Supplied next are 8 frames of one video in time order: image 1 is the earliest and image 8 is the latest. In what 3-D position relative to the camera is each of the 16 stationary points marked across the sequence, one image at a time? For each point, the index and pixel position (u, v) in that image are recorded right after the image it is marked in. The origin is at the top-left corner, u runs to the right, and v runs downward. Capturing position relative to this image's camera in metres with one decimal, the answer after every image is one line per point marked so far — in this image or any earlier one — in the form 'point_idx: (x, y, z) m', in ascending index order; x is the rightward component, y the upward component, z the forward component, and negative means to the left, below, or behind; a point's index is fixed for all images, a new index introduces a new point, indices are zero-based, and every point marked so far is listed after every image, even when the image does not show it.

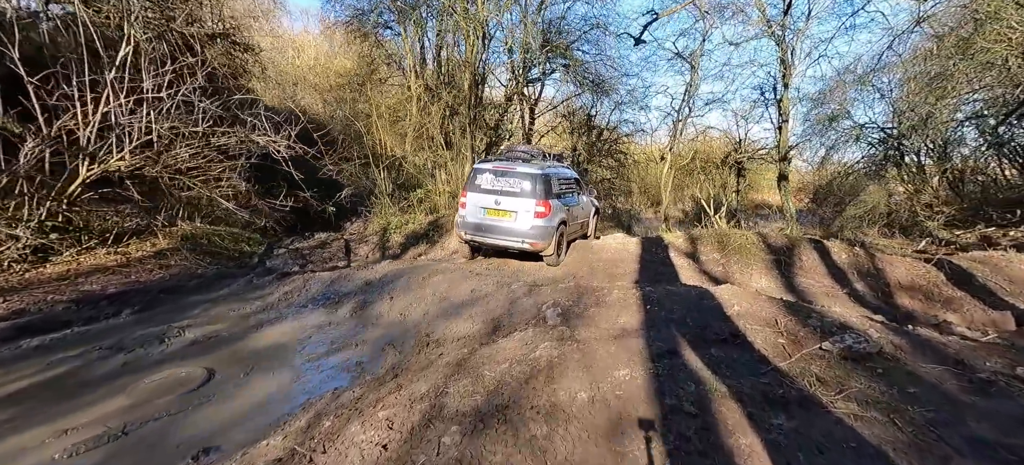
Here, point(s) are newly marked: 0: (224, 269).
0: (-4.3, -0.5, +6.1) m
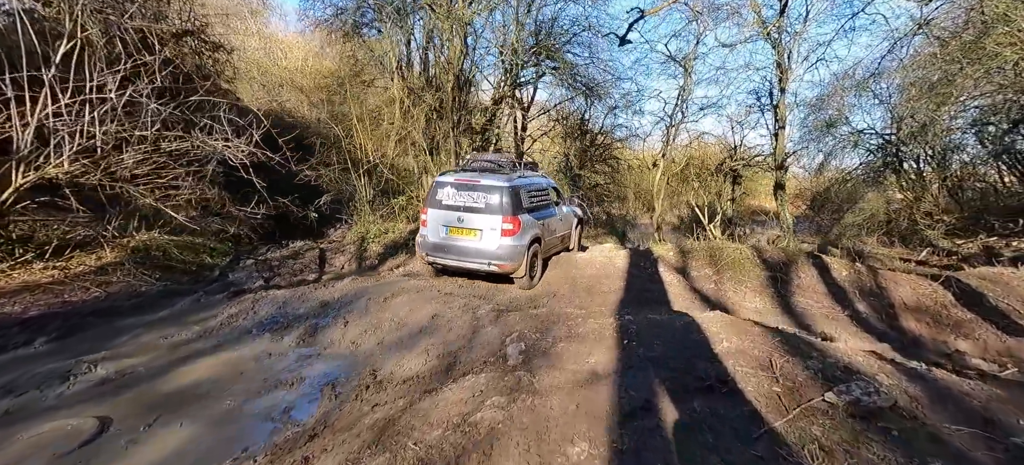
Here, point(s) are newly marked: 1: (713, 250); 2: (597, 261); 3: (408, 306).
0: (-4.7, -0.7, +5.6) m
1: (+3.4, -0.4, +7.0) m
2: (+1.4, -0.6, +6.9) m
3: (-1.1, -0.8, +4.4) m
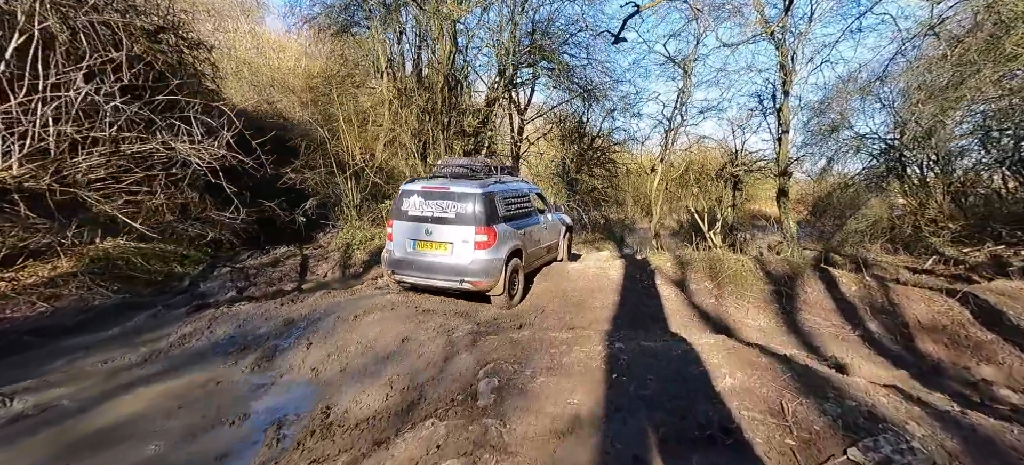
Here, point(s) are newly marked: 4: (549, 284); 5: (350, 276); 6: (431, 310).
0: (-4.8, -0.8, +5.2) m
1: (+3.2, -0.5, +6.6) m
2: (+1.3, -0.7, +6.5) m
3: (-1.3, -0.9, +4.0) m
4: (+0.6, -0.8, +6.3) m
5: (-3.3, -0.9, +8.3) m
6: (-0.9, -0.9, +4.6) m
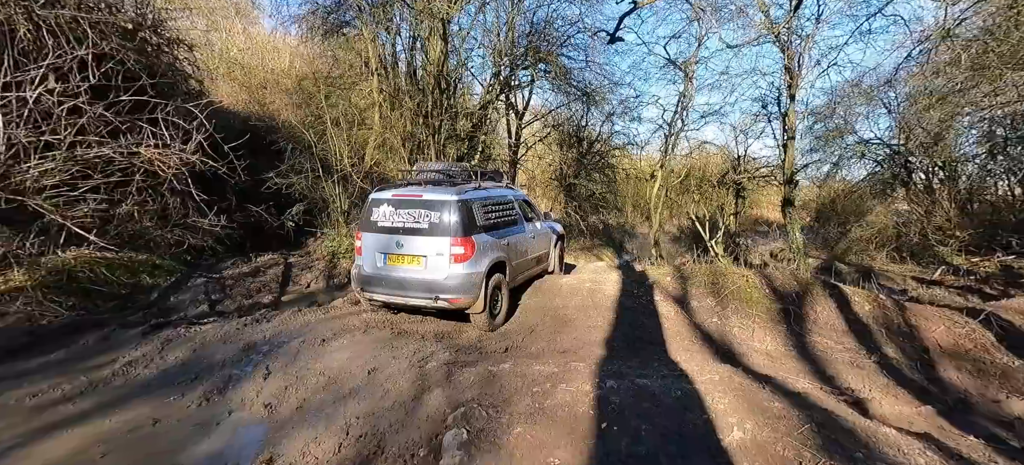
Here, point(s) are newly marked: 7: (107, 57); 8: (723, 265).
0: (-5.0, -1.0, +4.8) m
1: (+3.1, -0.7, +6.2) m
2: (+1.1, -0.9, +6.1) m
3: (-1.5, -1.1, +3.6) m
4: (+0.4, -1.0, +5.9) m
5: (-3.4, -1.1, +7.9) m
6: (-1.1, -1.0, +4.2) m
7: (-6.5, +2.8, +6.6) m
8: (+3.7, -0.6, +7.1) m
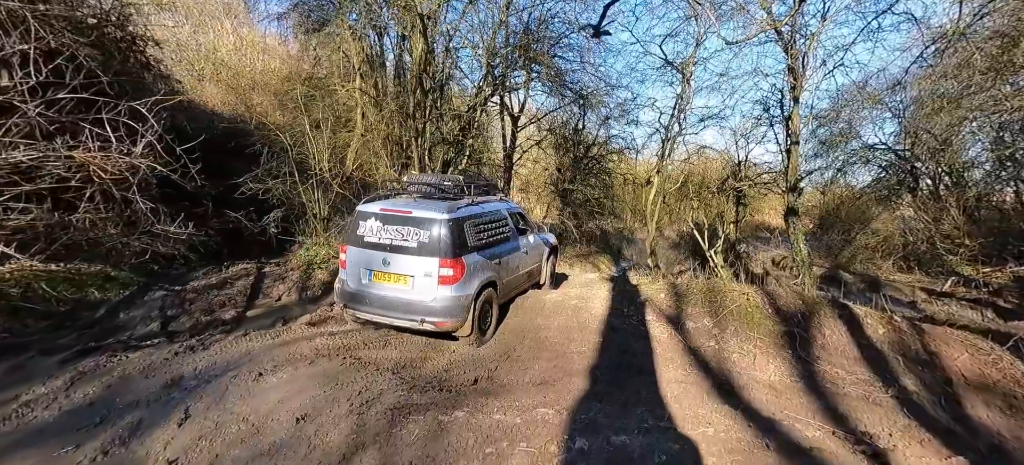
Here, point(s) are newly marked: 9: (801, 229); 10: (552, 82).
0: (-5.3, -1.1, +4.3) m
1: (+2.8, -0.9, +5.7) m
2: (+0.8, -1.1, +5.6) m
3: (-1.8, -1.2, +3.1) m
4: (+0.1, -1.2, +5.4) m
5: (-3.7, -1.2, +7.4) m
6: (-1.4, -1.2, +3.7) m
7: (-6.8, +2.7, +6.1) m
8: (+3.4, -0.8, +6.6) m
9: (+5.4, +0.1, +7.7) m
10: (+1.2, +4.6, +12.4) m
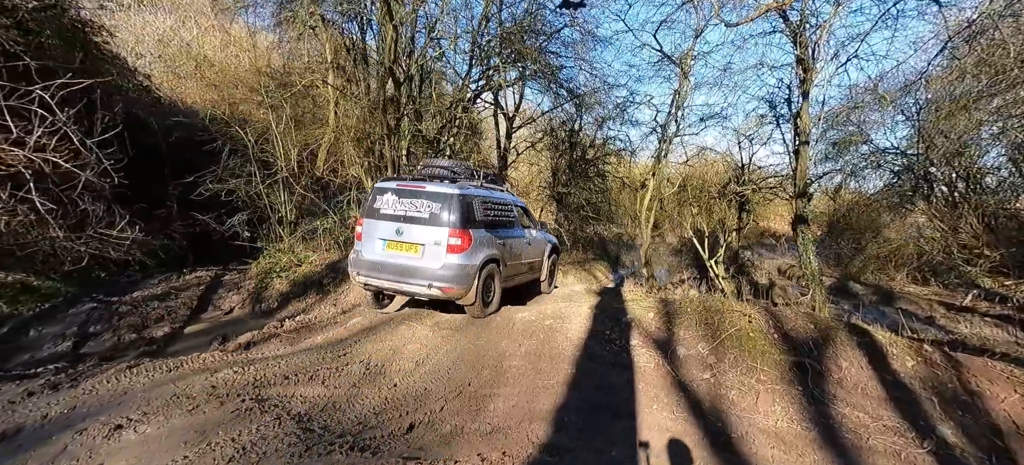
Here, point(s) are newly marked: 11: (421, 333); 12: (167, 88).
0: (-5.7, -1.2, +3.6) m
1: (+2.4, -1.0, +4.9) m
2: (+0.4, -1.2, +4.8) m
3: (-2.2, -1.3, +2.4) m
4: (-0.3, -1.3, +4.6) m
5: (-4.1, -1.3, +6.7) m
6: (-1.8, -1.3, +2.9) m
7: (-7.2, +2.6, +5.4) m
8: (+3.0, -0.9, +5.8) m
9: (+5.0, -0.1, +6.9) m
10: (+0.9, +4.4, +11.7) m
11: (-1.1, -1.2, +4.8) m
12: (-10.8, +4.5, +12.7) m
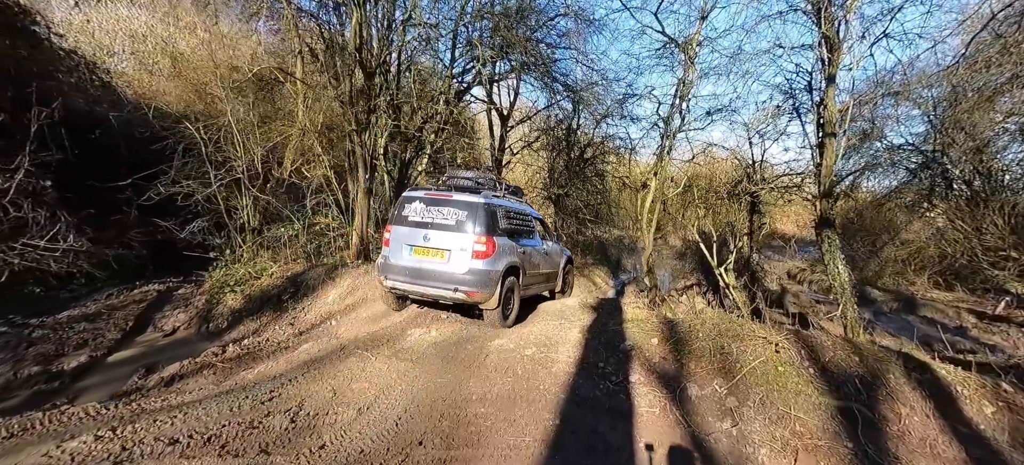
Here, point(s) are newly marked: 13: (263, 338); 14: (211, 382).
0: (-6.0, -1.3, +2.7) m
1: (+2.1, -1.1, +4.0) m
2: (+0.1, -1.3, +3.9) m
3: (-2.5, -1.4, +1.5) m
4: (-0.6, -1.4, +3.7) m
5: (-4.4, -1.5, +5.8) m
6: (-2.1, -1.4, +2.1) m
7: (-7.5, +2.5, +4.6) m
8: (+2.7, -1.0, +4.9) m
9: (+4.8, -0.2, +6.0) m
10: (+0.6, +4.3, +10.8) m
11: (-1.3, -1.3, +4.0) m
12: (-11.1, +4.3, +11.9) m
13: (-3.5, -1.4, +5.6) m
14: (-3.1, -1.5, +4.2) m
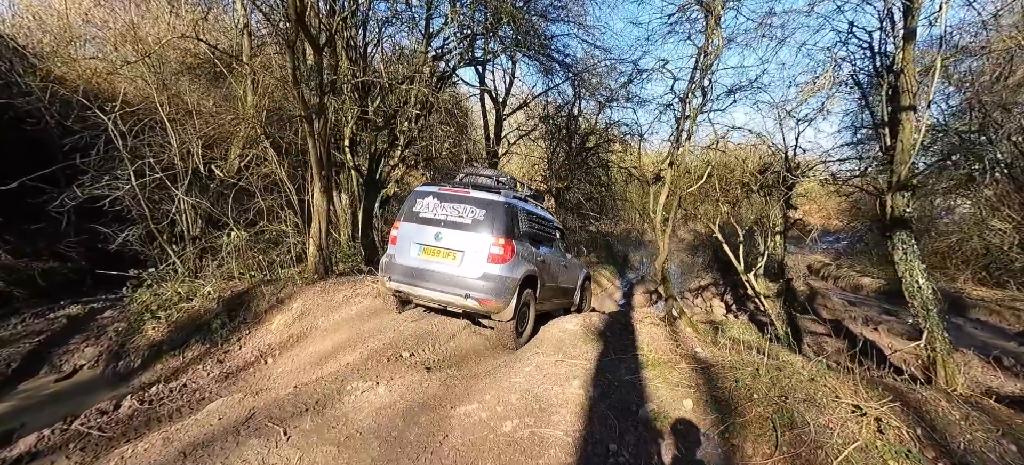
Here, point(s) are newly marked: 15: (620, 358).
0: (-6.2, -1.6, +1.5) m
1: (+1.9, -1.2, +2.7) m
2: (-0.1, -1.4, +2.7) m
3: (-2.7, -1.7, +0.3) m
4: (-0.8, -1.5, +2.5) m
5: (-4.6, -1.7, +4.6) m
6: (-2.3, -1.6, +0.8) m
7: (-7.7, +2.2, +3.3) m
8: (+2.5, -1.1, +3.6) m
9: (+4.6, -0.2, +4.6) m
10: (+0.4, +4.3, +9.4) m
11: (-1.5, -1.5, +2.7) m
12: (-11.3, +4.1, +10.7) m
13: (-3.6, -1.6, +4.4) m
14: (-3.3, -1.7, +3.0) m
15: (+1.1, -1.3, +4.1) m
